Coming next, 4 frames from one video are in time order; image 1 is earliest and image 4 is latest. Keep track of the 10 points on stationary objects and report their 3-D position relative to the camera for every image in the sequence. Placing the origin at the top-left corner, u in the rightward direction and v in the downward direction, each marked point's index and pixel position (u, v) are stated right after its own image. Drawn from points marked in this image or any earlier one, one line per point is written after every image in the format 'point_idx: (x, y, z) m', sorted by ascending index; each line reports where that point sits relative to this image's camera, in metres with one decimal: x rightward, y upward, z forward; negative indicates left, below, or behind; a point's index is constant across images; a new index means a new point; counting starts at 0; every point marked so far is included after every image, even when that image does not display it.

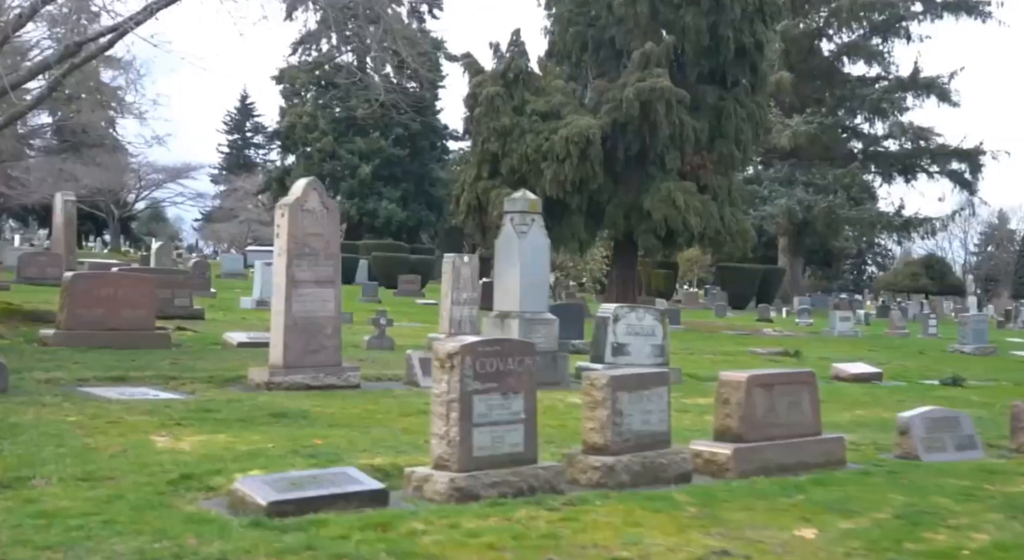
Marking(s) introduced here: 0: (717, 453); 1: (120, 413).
0: (+1.6, -1.4, +8.9) m
1: (-3.6, -1.2, +10.0) m
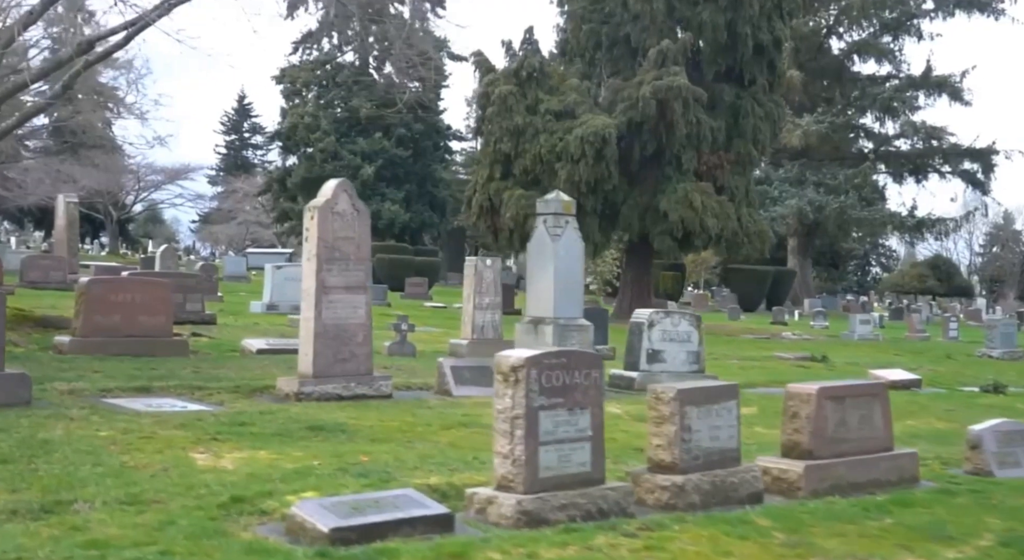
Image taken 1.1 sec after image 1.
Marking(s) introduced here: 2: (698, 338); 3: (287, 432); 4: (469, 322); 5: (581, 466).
0: (+2.1, -1.5, +8.4) m
1: (-3.1, -1.3, +9.6) m
2: (+2.5, -0.8, +14.6) m
3: (-2.0, -1.4, +9.9) m
4: (-0.7, -0.7, +17.8) m
5: (+0.5, -1.3, +7.6) m
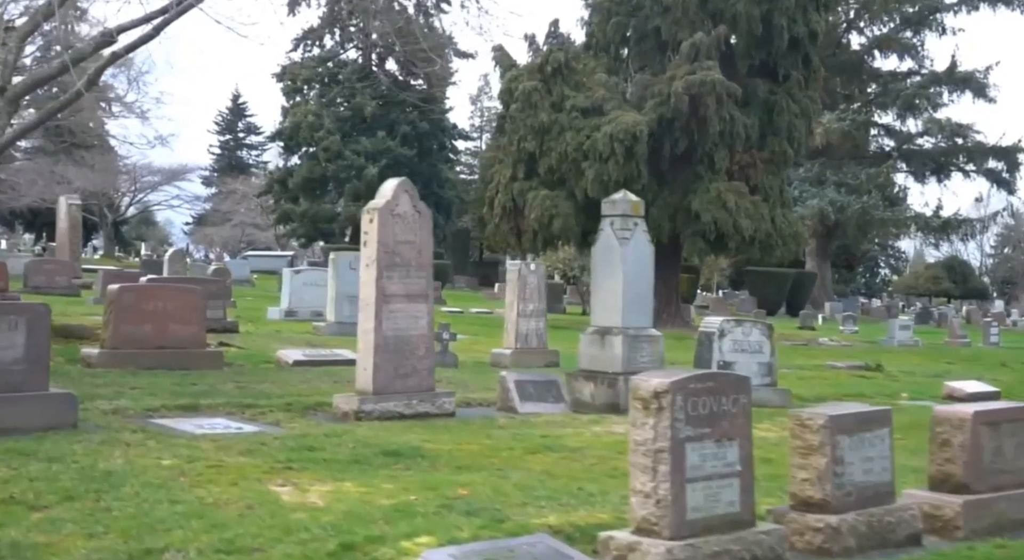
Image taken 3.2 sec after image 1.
0: (+2.9, -1.5, +7.5) m
1: (-2.3, -1.3, +8.6) m
2: (+3.2, -0.9, +13.7) m
3: (-1.2, -1.4, +9.0) m
4: (0.0, -0.8, +16.9) m
5: (+1.3, -1.4, +6.7) m
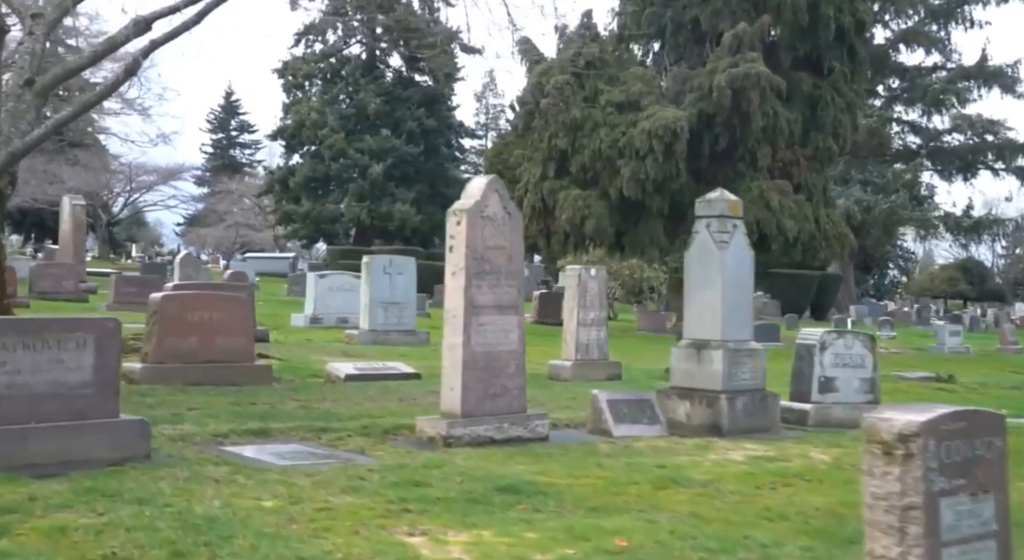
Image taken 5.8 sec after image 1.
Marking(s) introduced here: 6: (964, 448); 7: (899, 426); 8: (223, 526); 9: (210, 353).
0: (+4.0, -1.6, +6.4) m
1: (-1.3, -1.4, +7.4) m
2: (+4.1, -0.9, +12.6) m
3: (-0.2, -1.5, +7.8) m
4: (+0.8, -0.8, +15.7) m
5: (+2.4, -1.4, +5.6) m
6: (+2.2, -0.8, +5.5) m
7: (+1.9, -0.7, +5.3) m
8: (-1.6, -1.4, +6.2) m
9: (-3.4, -0.8, +12.6) m
